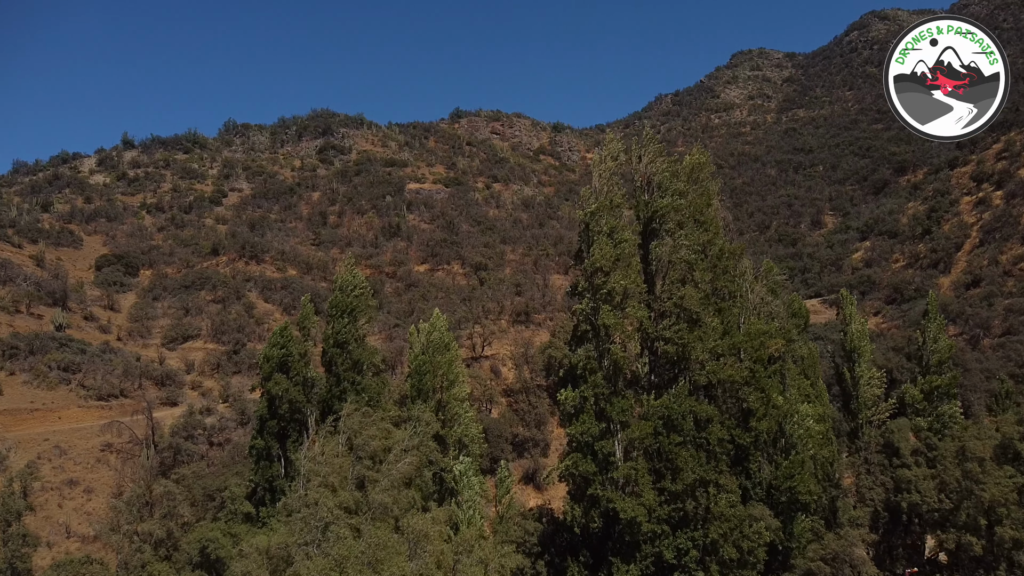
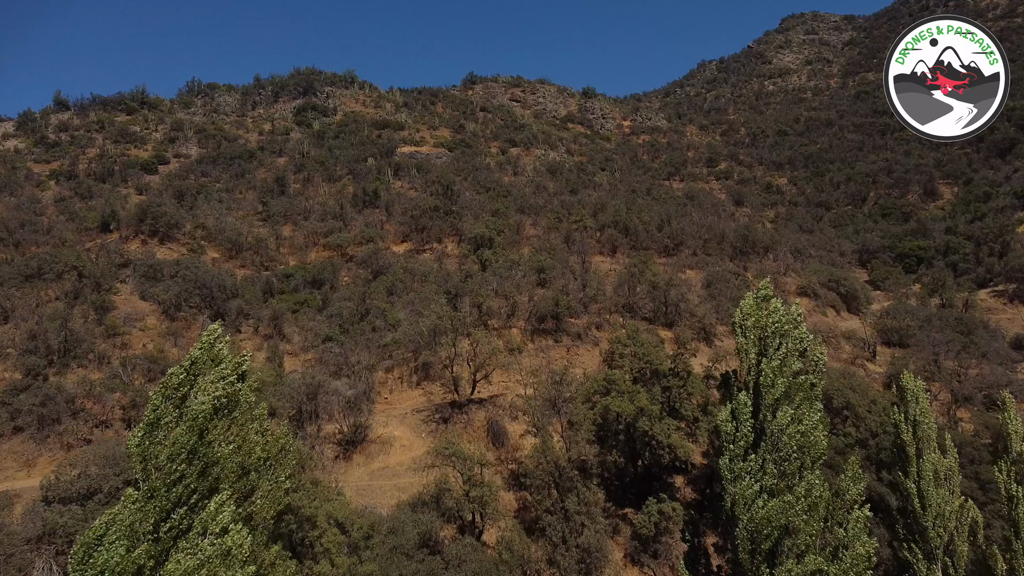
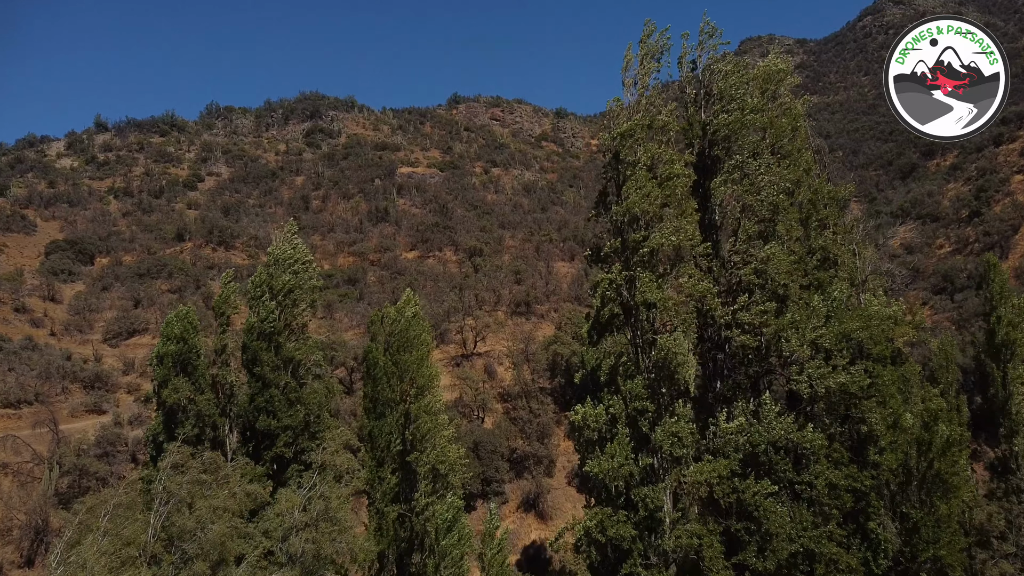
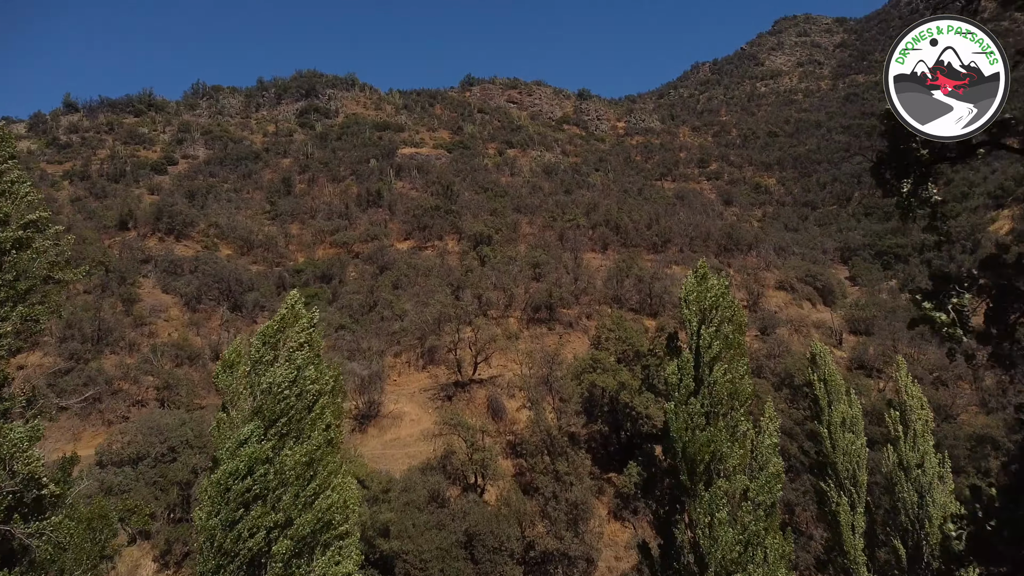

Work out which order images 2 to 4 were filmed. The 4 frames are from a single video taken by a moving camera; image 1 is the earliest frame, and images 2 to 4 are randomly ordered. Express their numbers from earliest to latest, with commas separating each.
3, 4, 2
